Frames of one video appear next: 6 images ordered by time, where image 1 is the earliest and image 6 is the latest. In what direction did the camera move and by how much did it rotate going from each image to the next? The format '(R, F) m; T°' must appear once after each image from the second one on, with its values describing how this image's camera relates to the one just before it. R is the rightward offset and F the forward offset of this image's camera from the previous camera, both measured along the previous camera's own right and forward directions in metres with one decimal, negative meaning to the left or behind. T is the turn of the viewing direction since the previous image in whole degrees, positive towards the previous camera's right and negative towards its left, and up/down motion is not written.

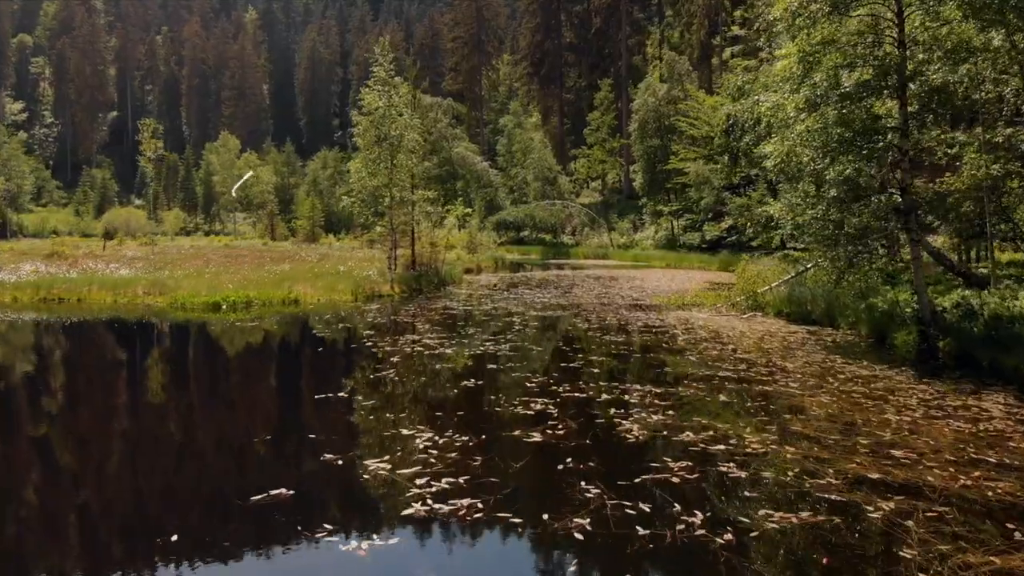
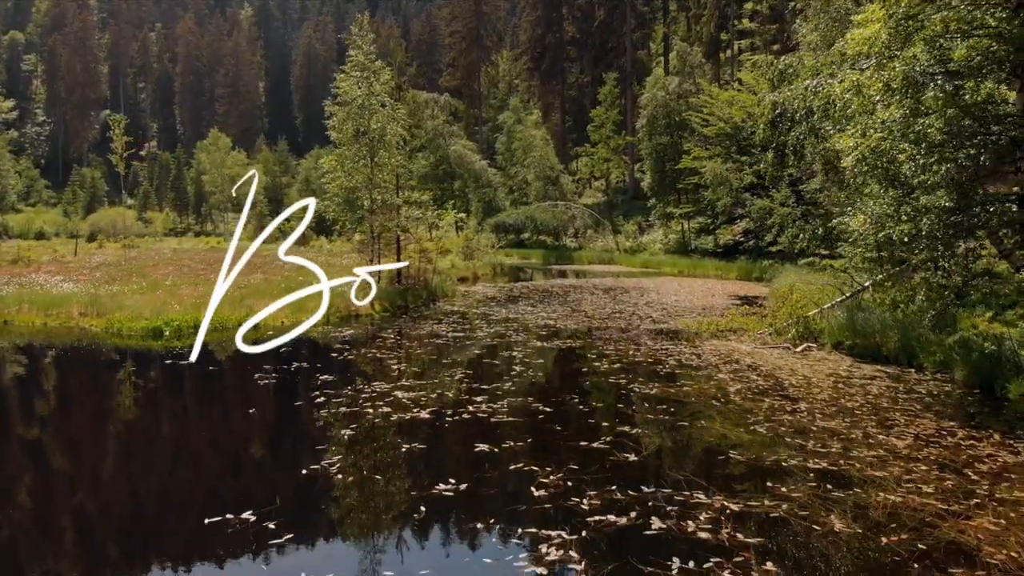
(0.0, +2.4) m; 0°
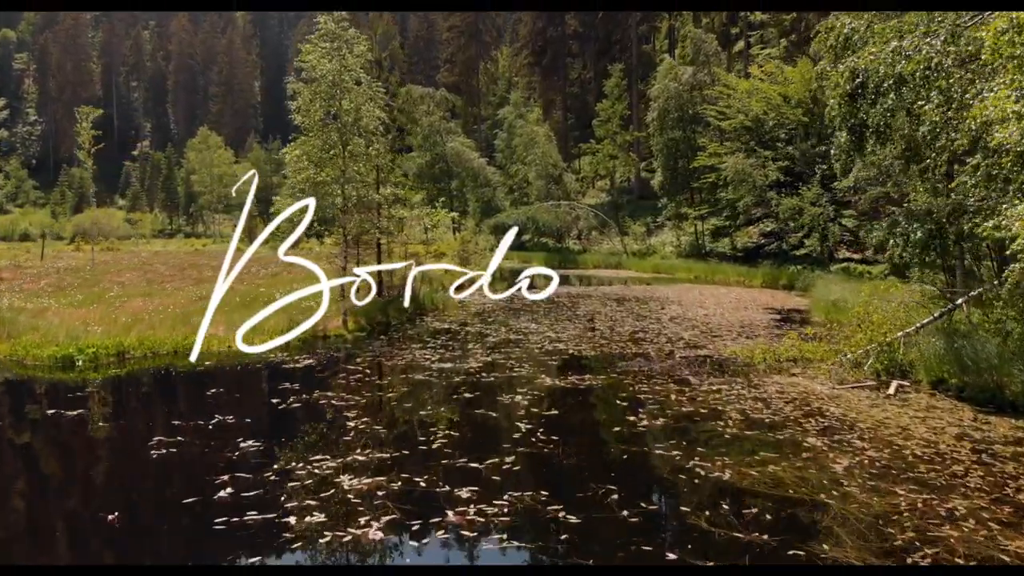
(0.0, +2.5) m; 0°
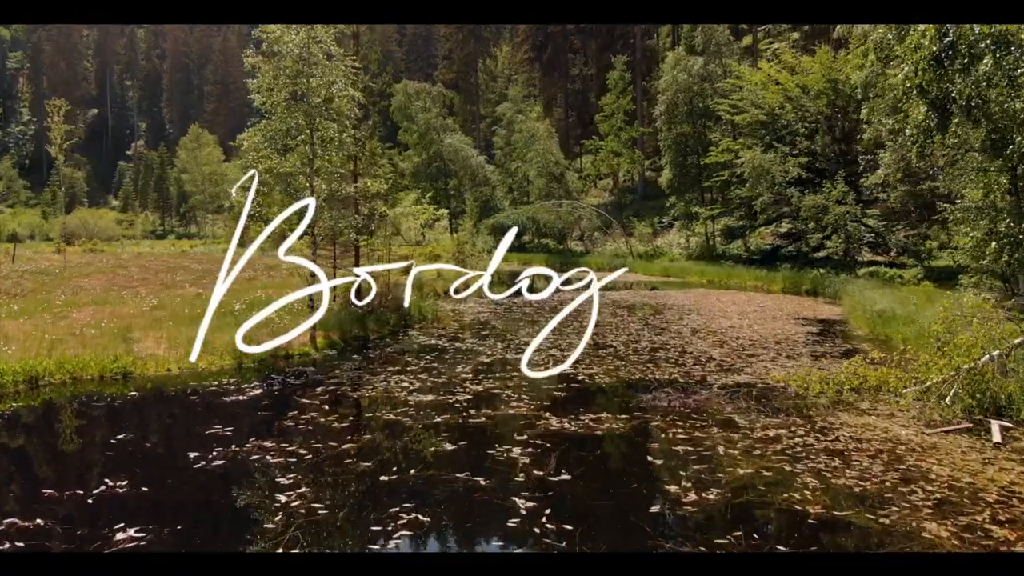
(0.0, +1.8) m; 0°
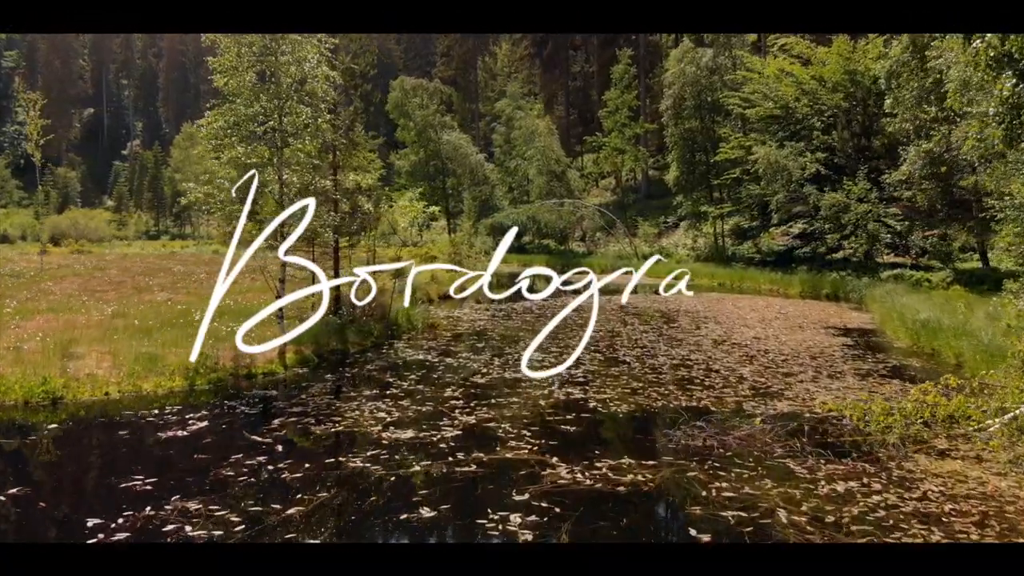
(0.0, +1.3) m; 0°
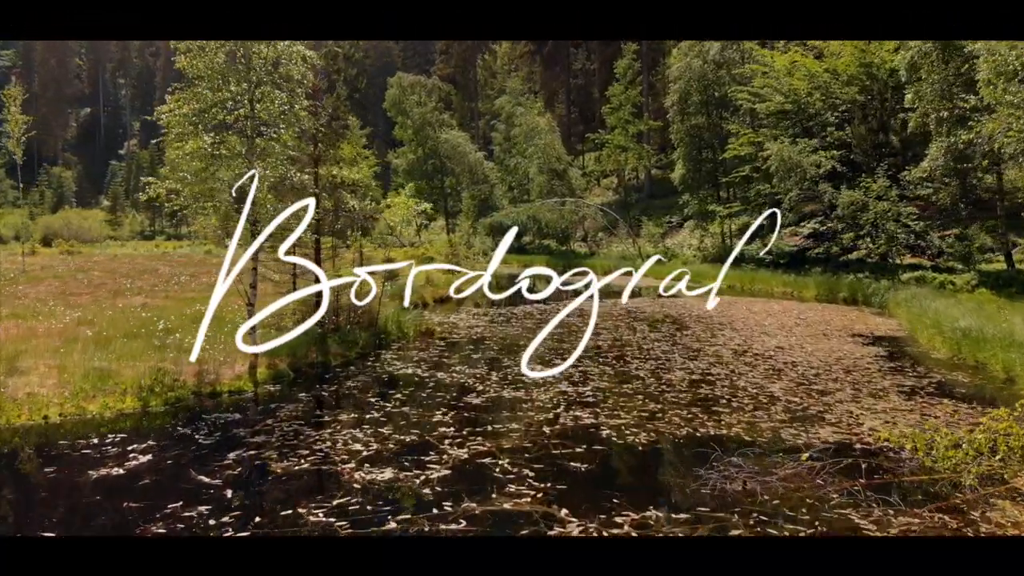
(0.0, +1.0) m; 0°
